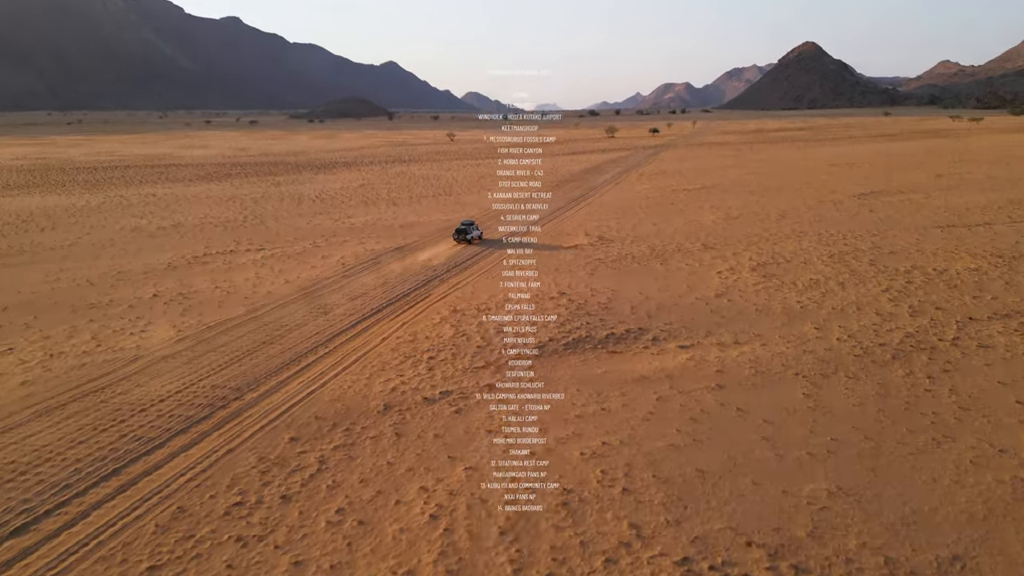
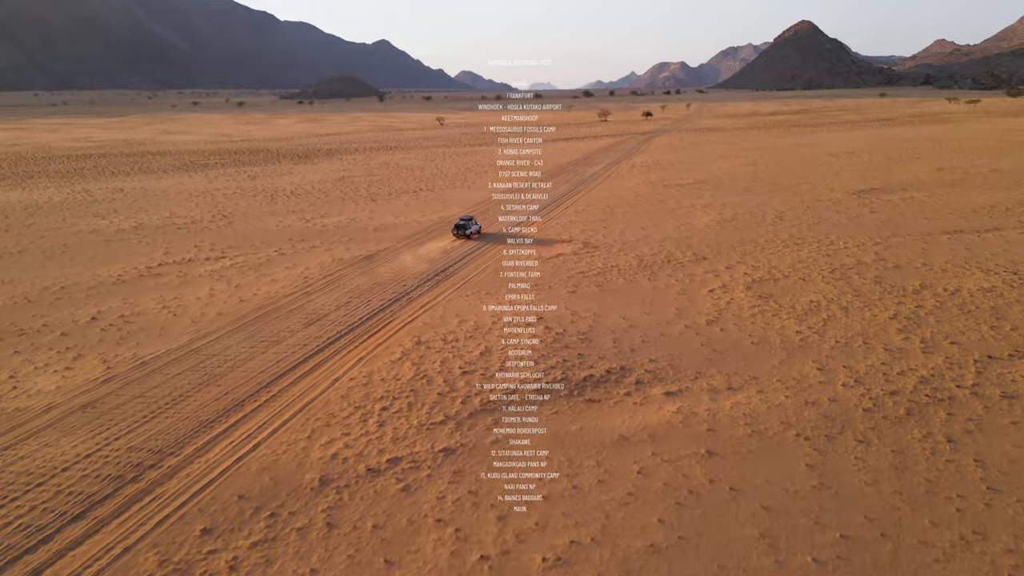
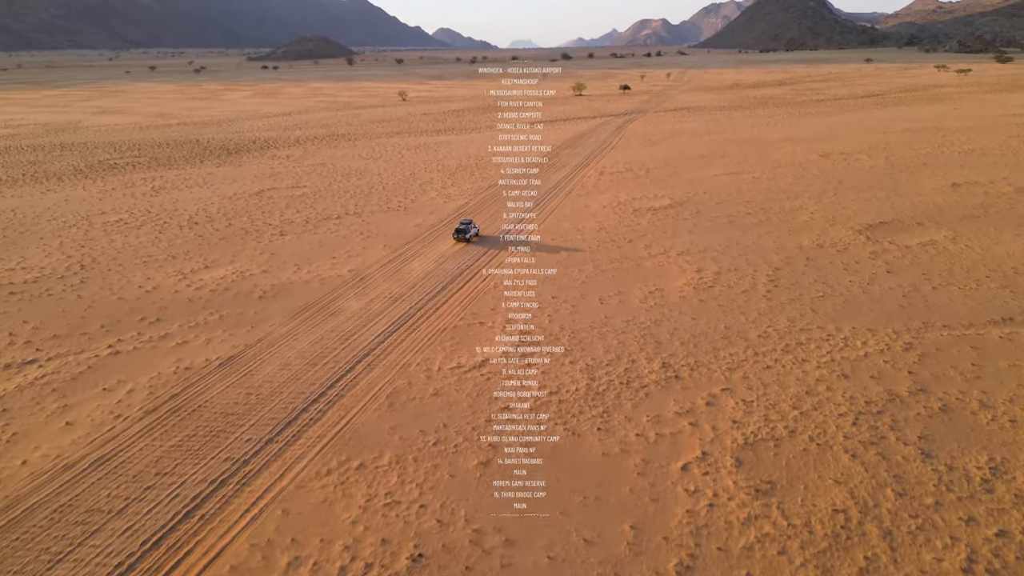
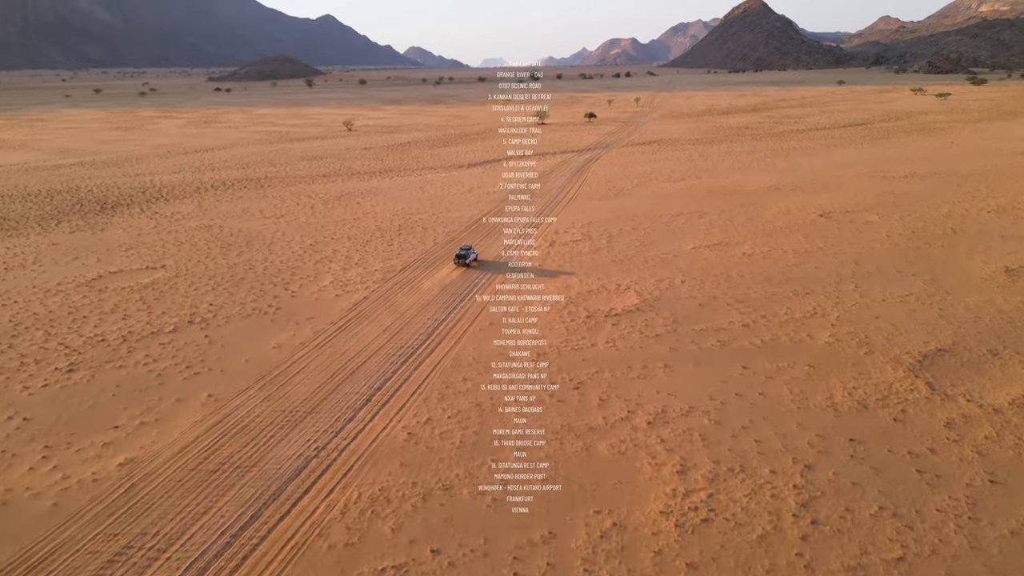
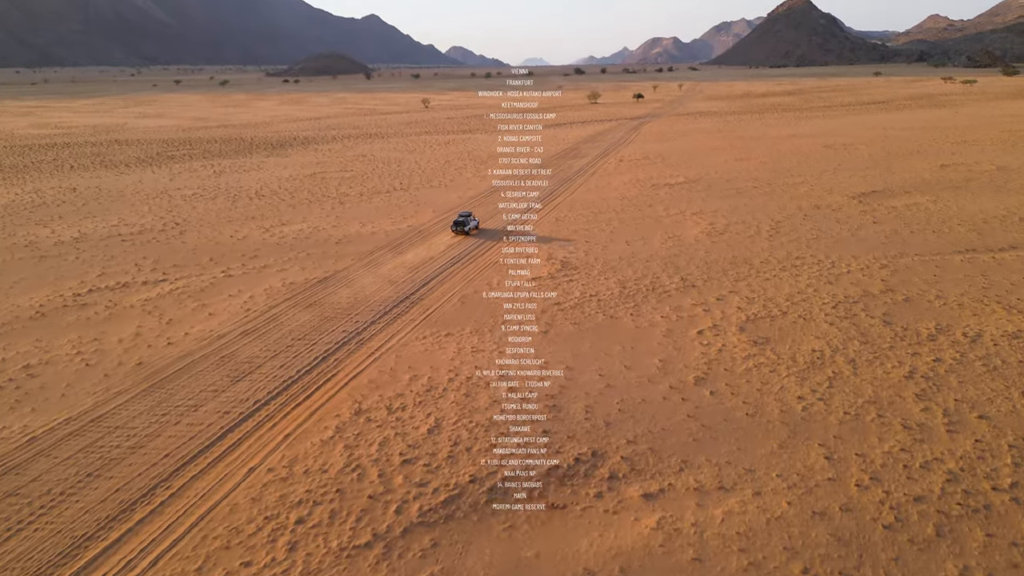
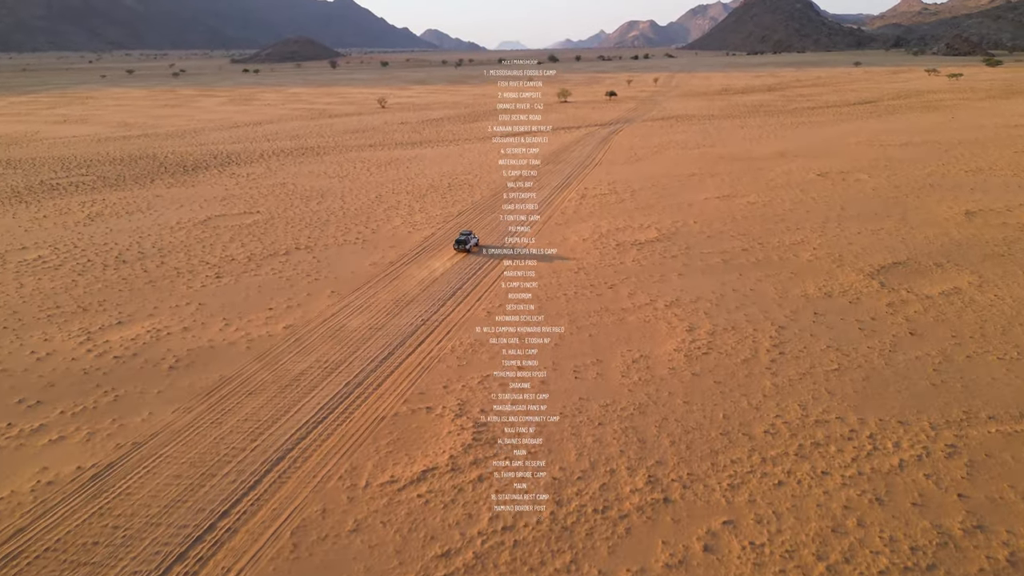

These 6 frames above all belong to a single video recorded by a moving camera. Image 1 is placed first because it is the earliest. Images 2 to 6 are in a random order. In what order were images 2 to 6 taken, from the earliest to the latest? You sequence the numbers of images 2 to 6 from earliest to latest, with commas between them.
2, 5, 3, 6, 4
